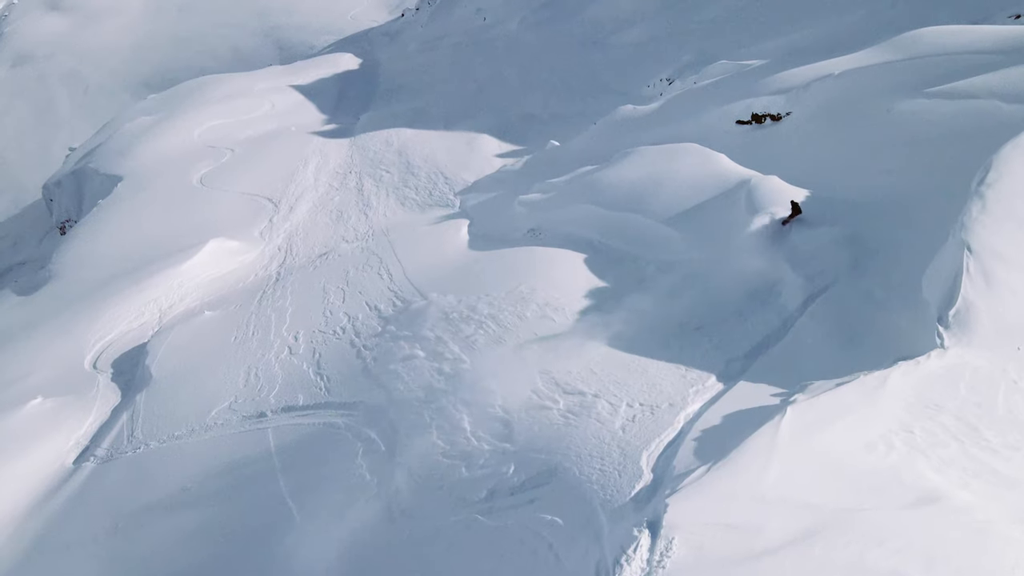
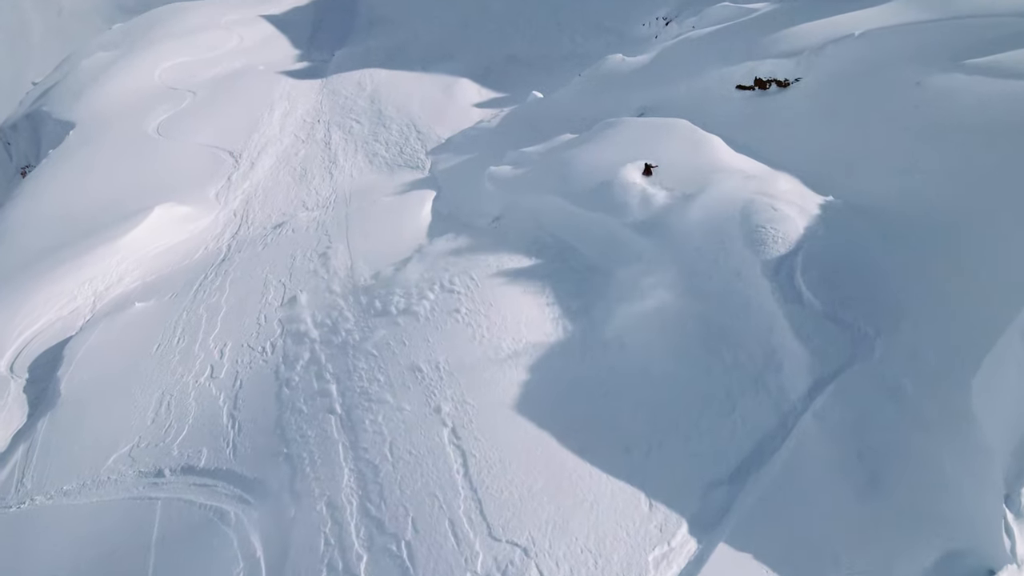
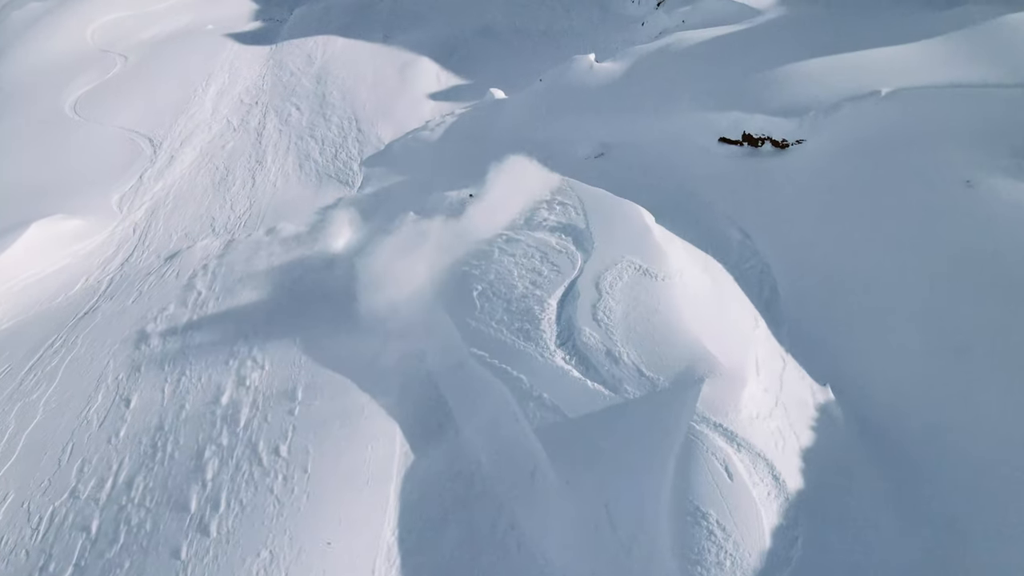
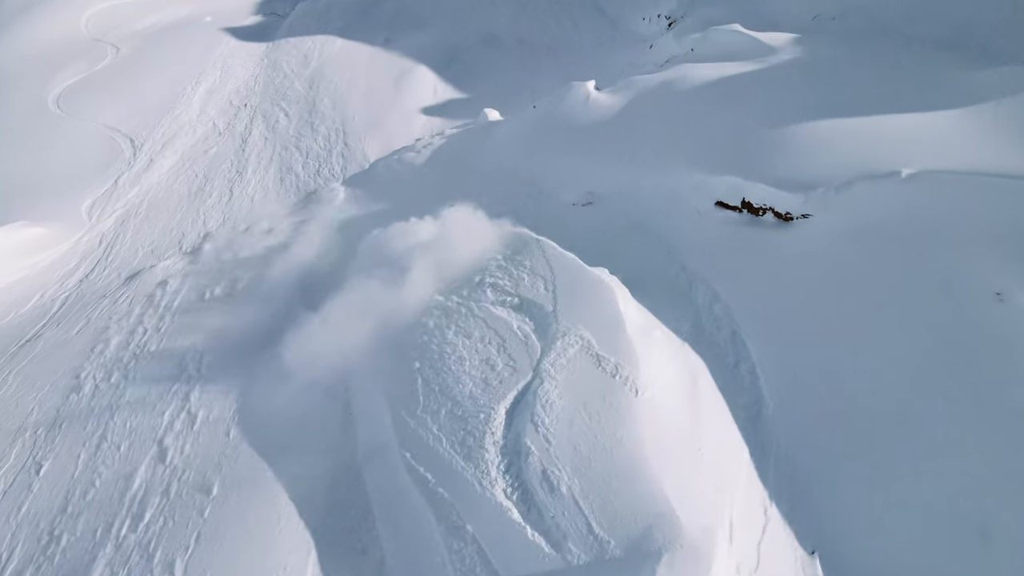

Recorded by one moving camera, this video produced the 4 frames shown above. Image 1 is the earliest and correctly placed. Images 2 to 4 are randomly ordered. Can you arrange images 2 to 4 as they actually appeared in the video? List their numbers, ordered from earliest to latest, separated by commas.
2, 3, 4
